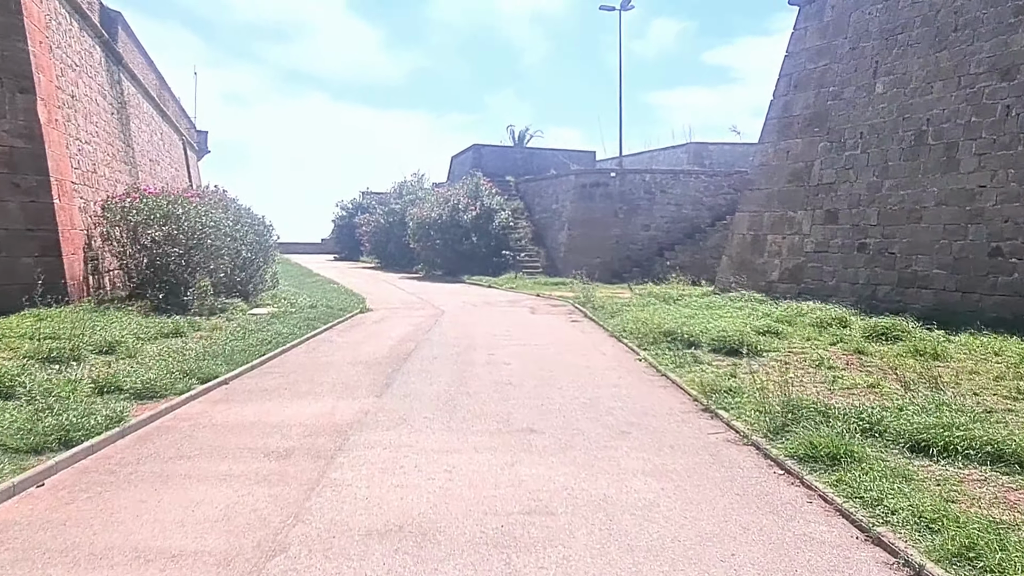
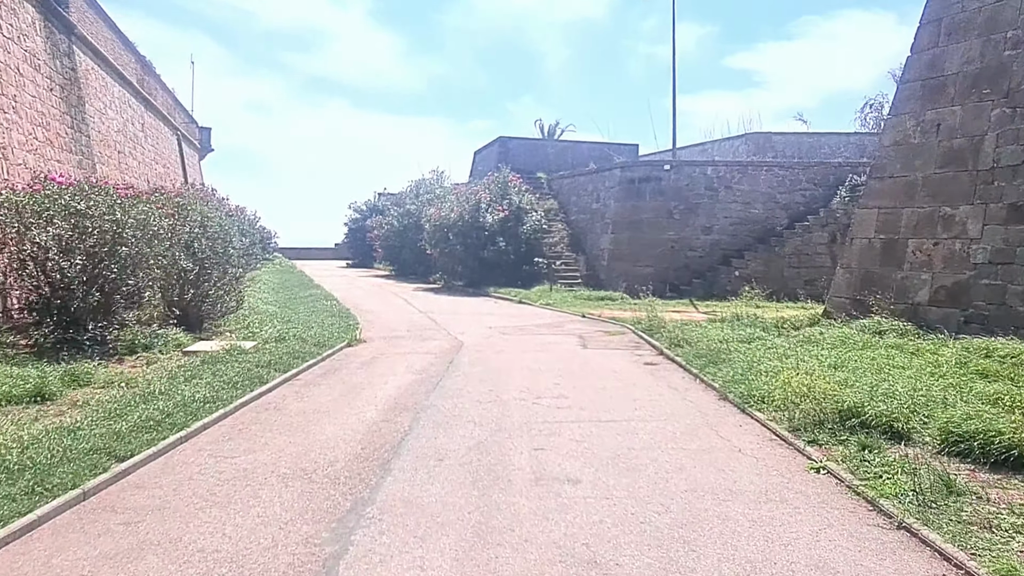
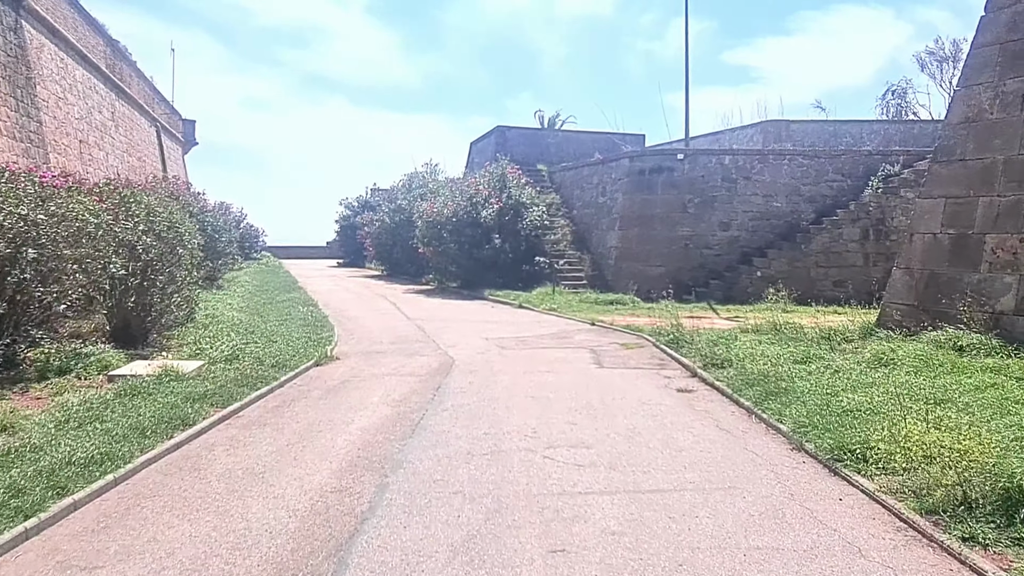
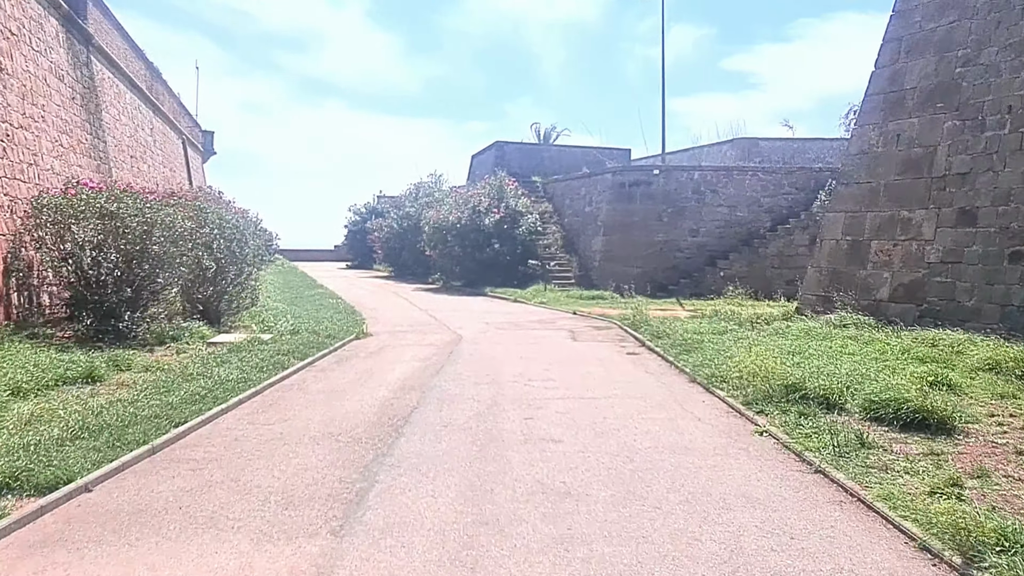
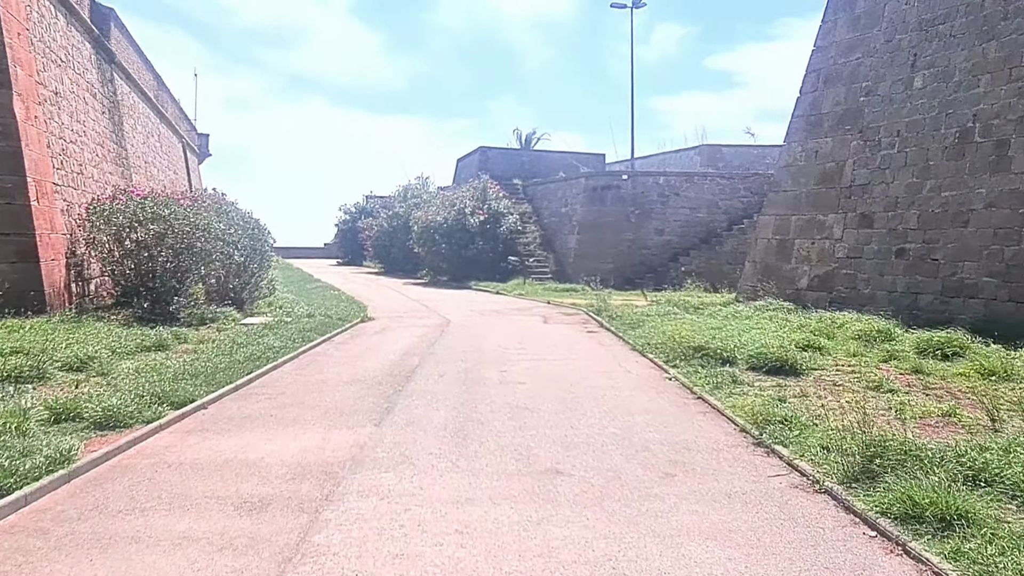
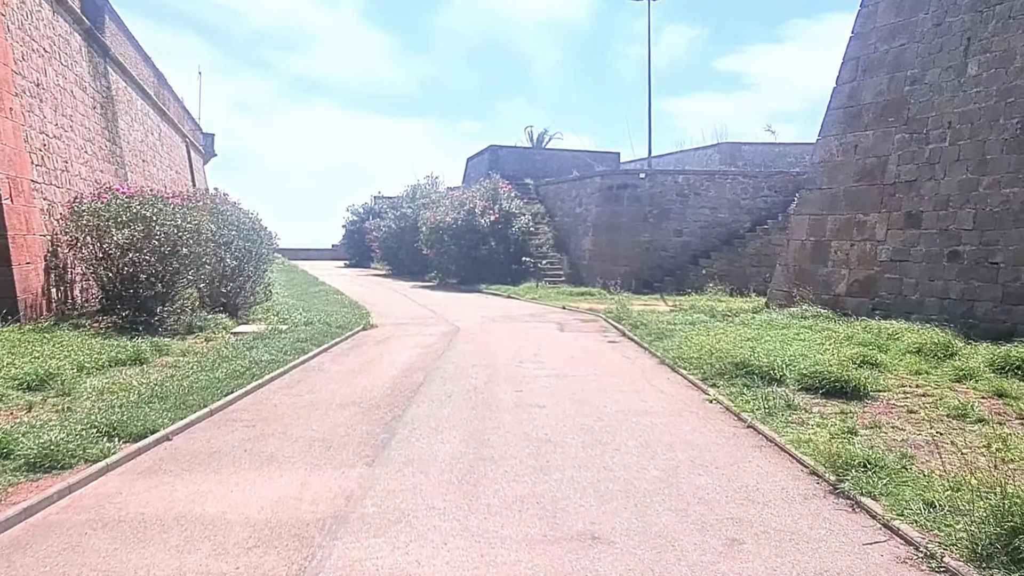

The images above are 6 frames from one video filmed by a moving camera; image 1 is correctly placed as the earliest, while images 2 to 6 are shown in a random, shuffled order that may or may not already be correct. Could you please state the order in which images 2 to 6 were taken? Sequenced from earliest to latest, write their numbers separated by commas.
5, 6, 4, 2, 3
